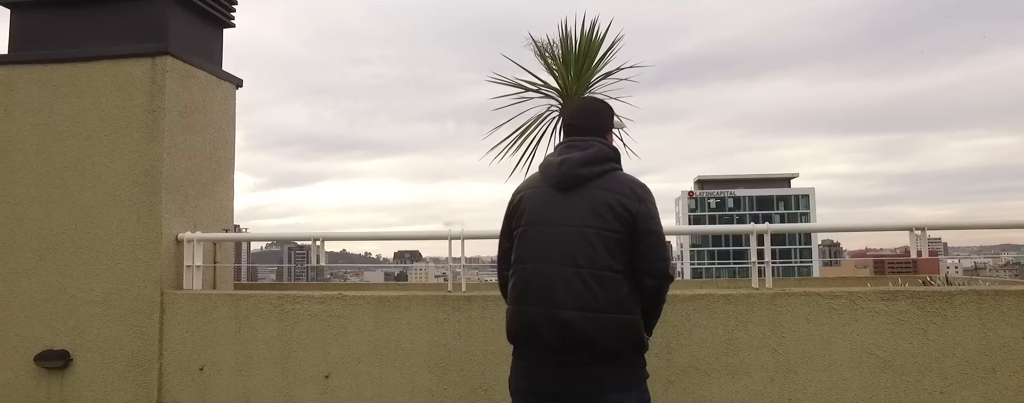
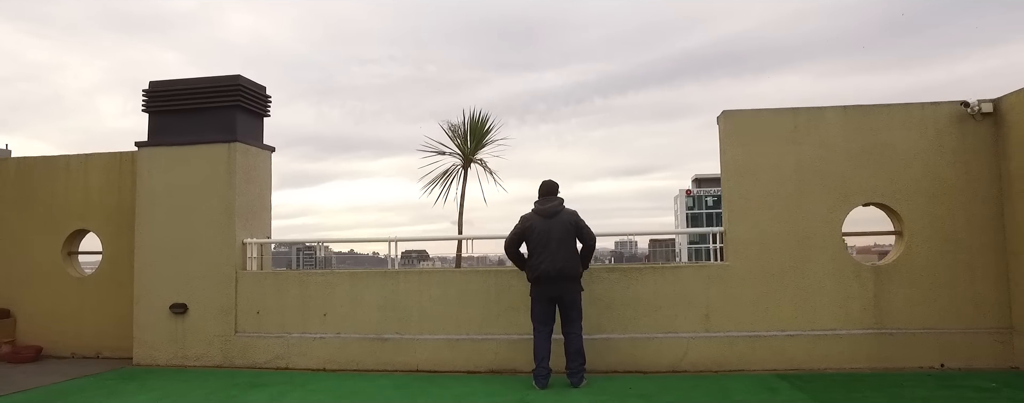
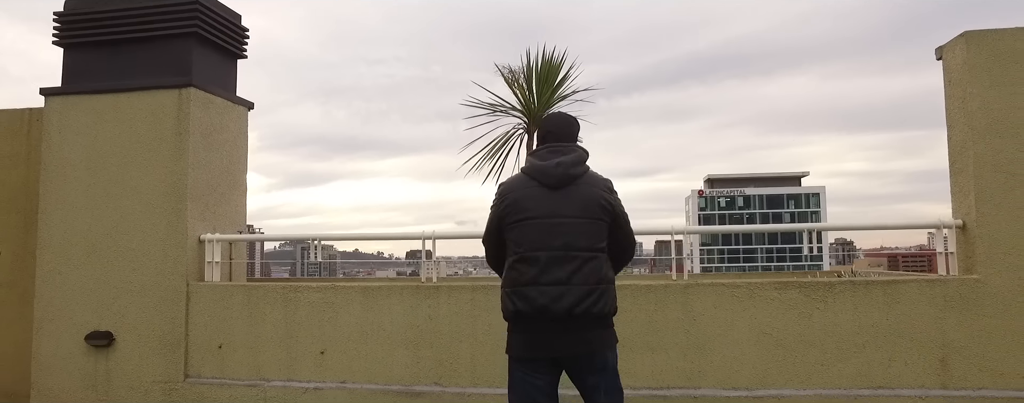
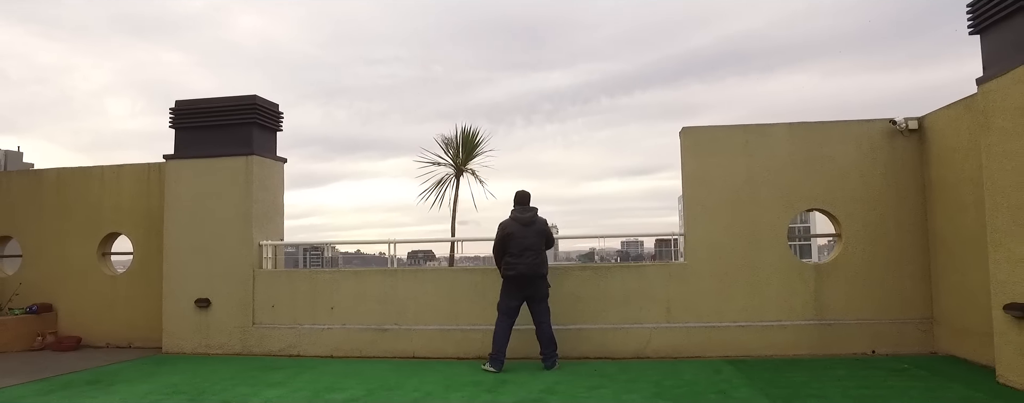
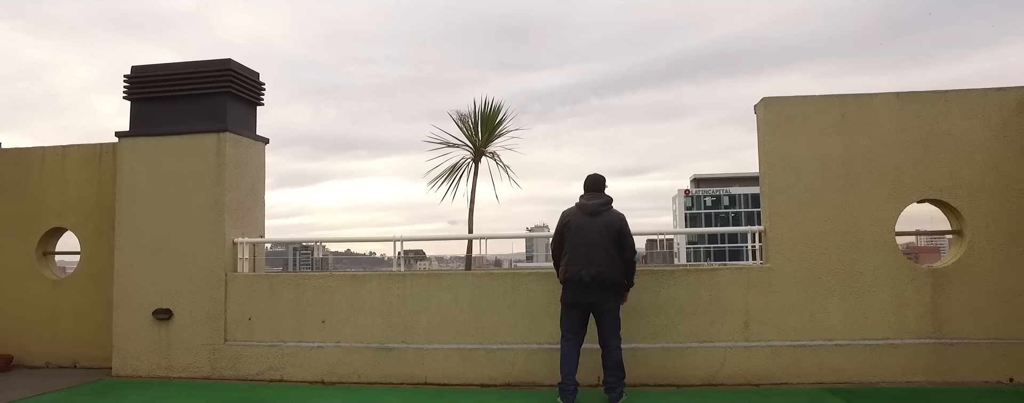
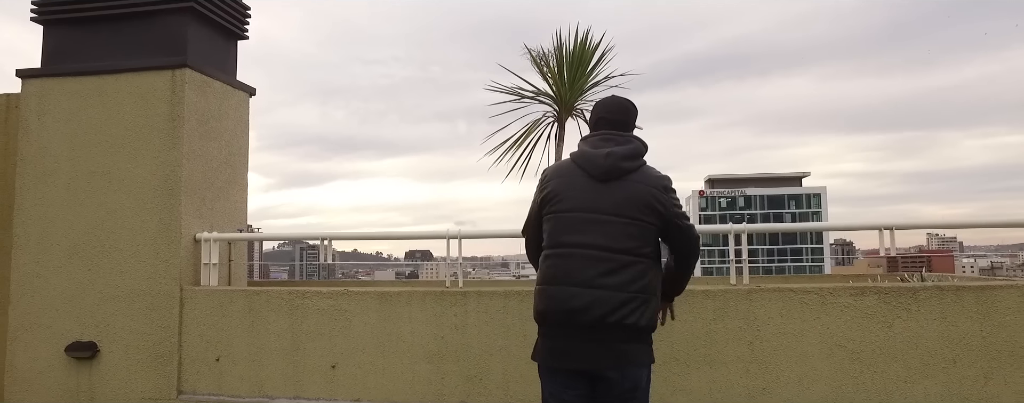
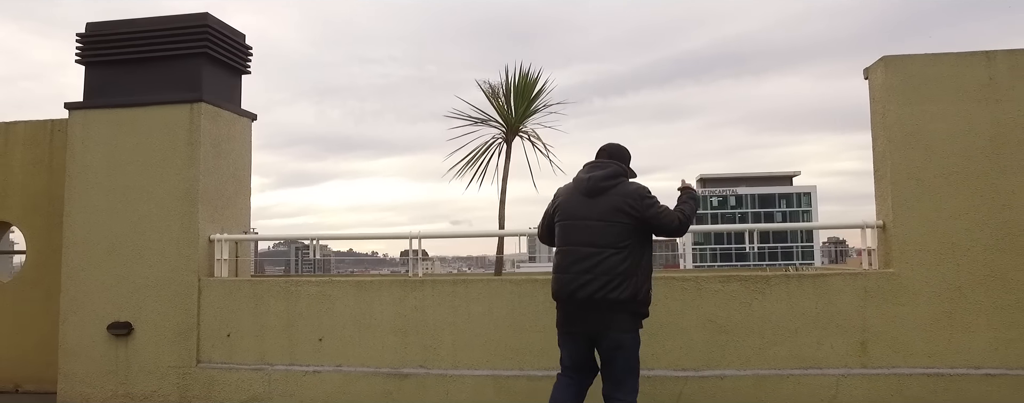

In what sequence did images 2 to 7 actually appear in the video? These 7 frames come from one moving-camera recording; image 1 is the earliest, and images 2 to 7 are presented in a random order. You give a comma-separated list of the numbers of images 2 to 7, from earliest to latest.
6, 3, 7, 5, 2, 4
